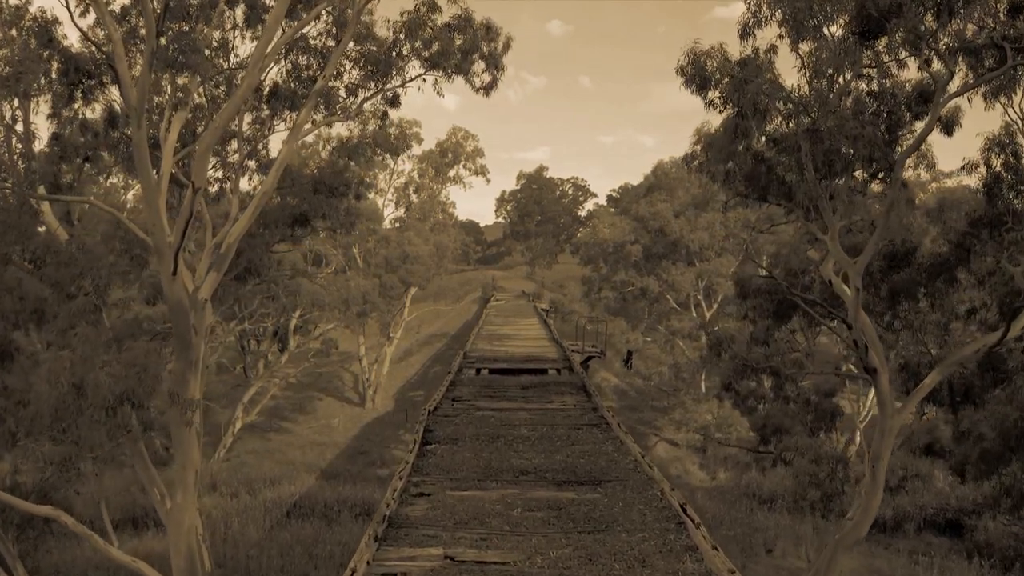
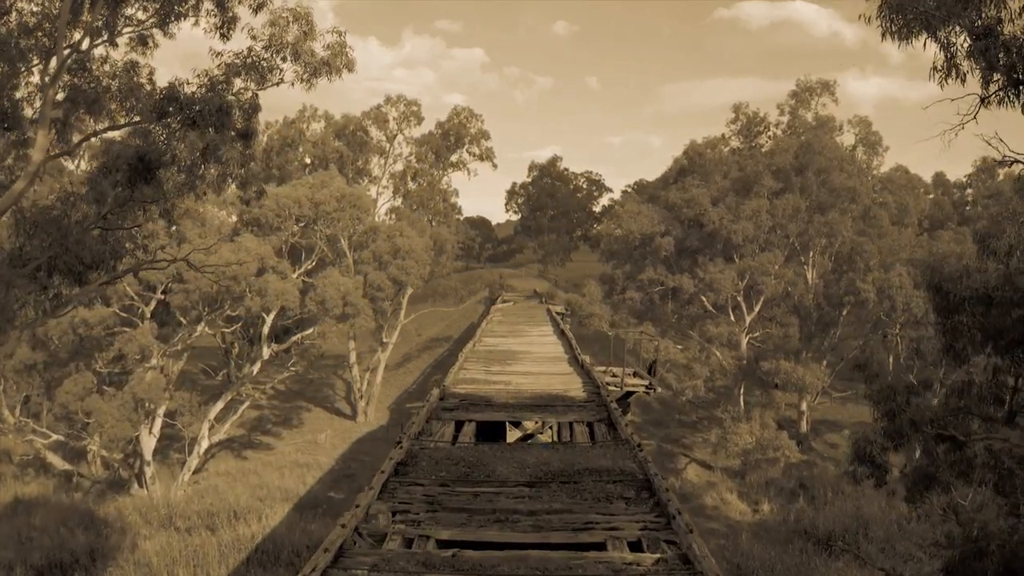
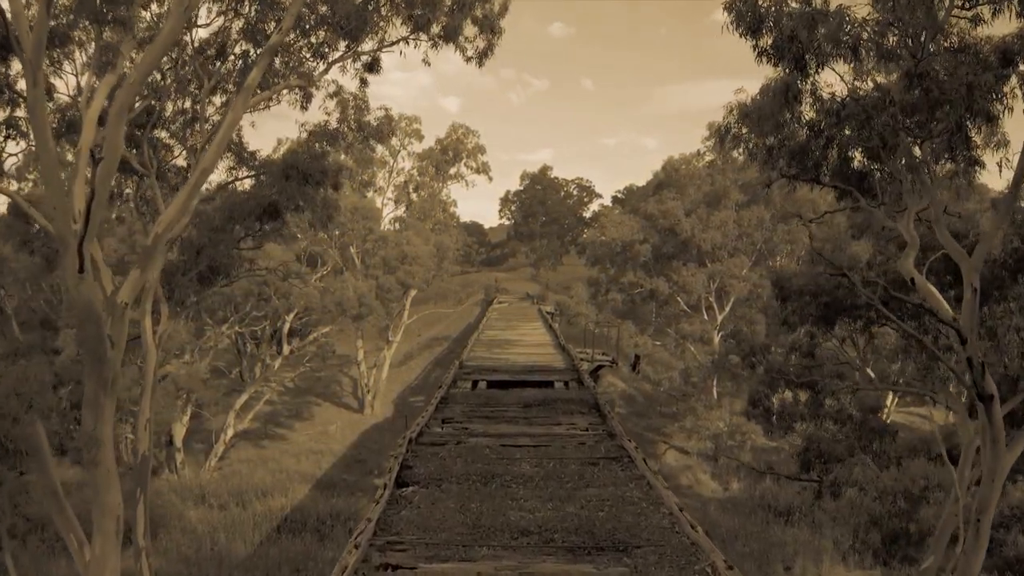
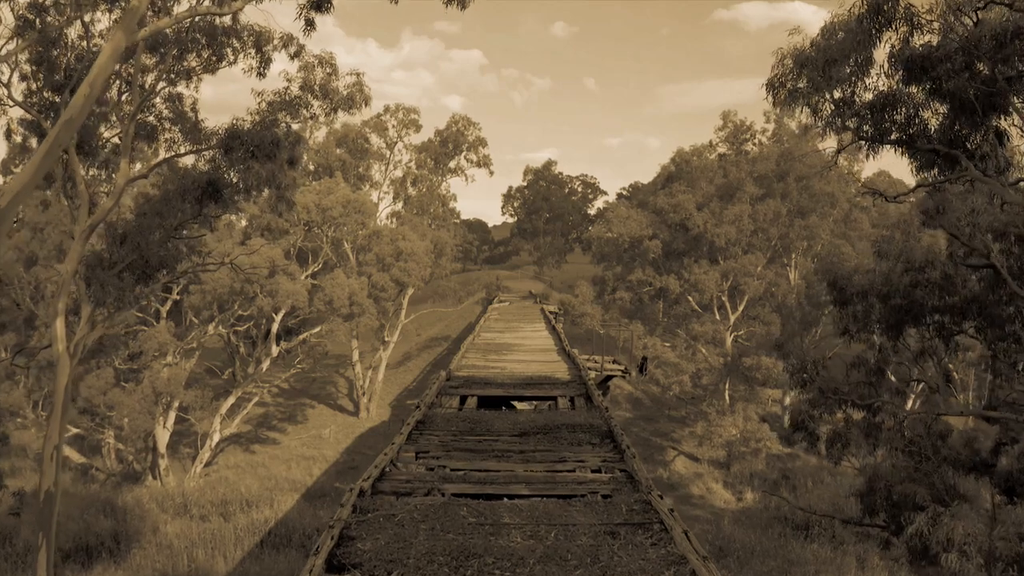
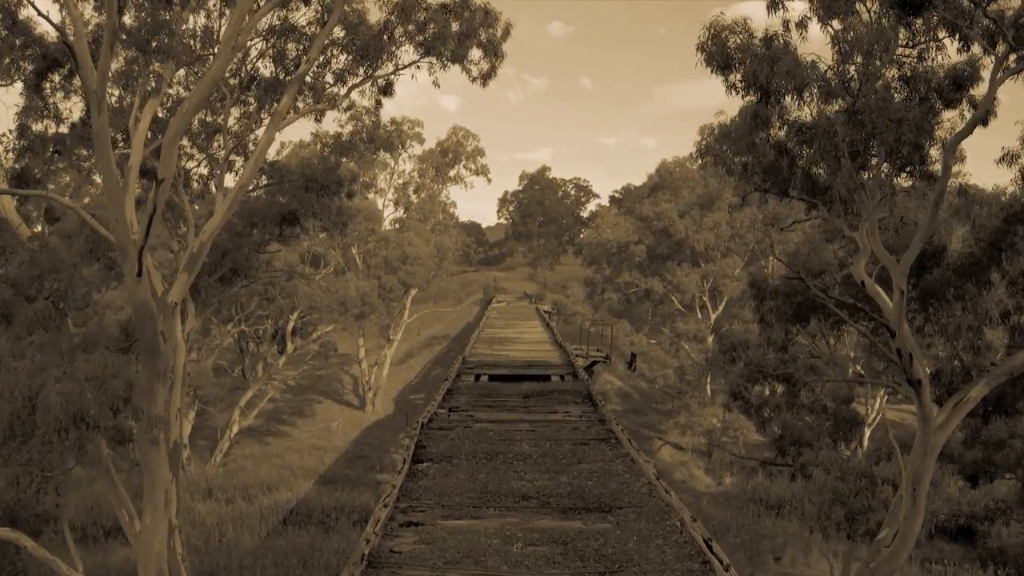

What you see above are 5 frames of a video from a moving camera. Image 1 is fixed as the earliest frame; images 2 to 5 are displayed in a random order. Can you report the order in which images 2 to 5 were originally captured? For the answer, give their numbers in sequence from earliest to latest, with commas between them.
5, 3, 4, 2
